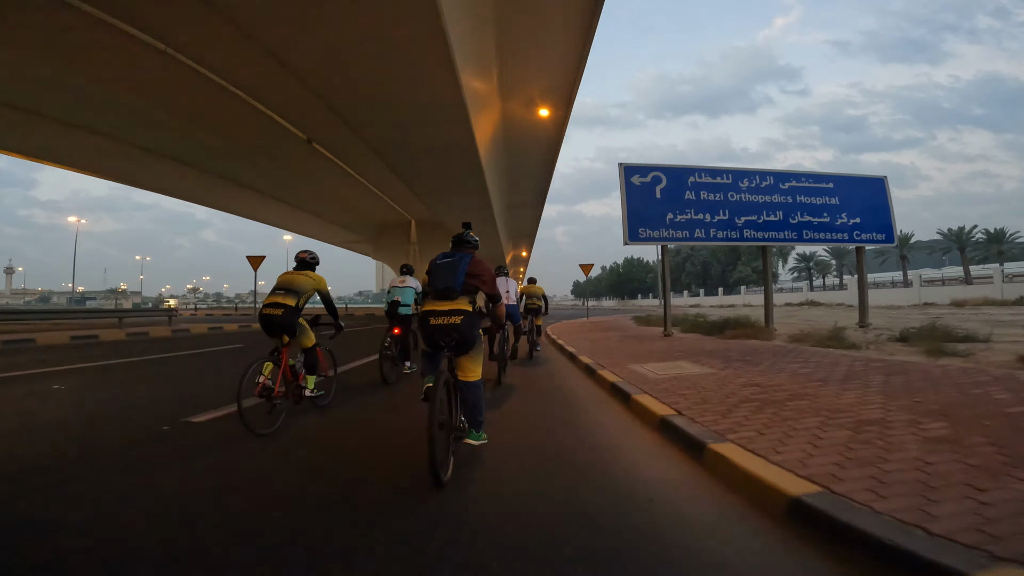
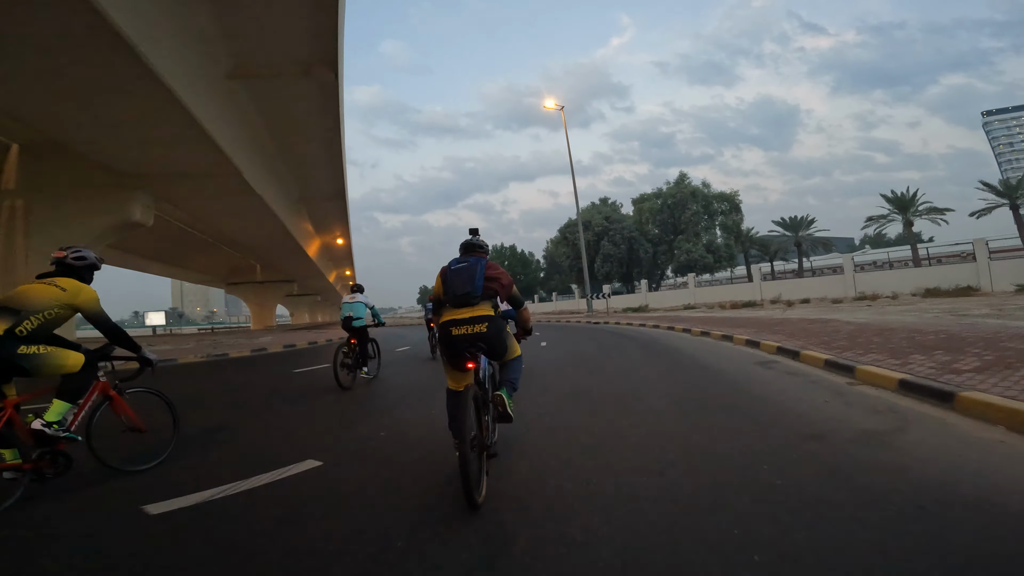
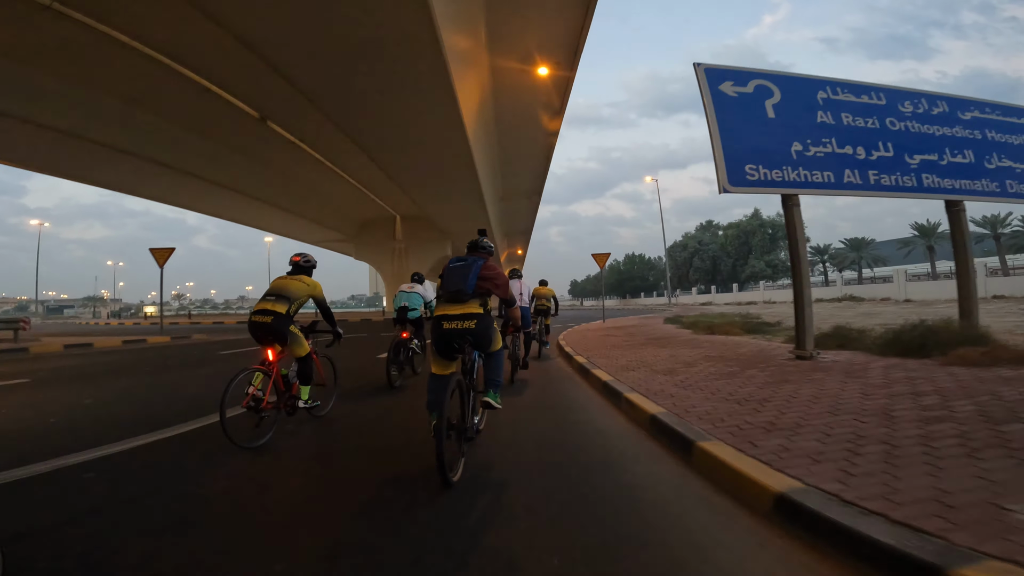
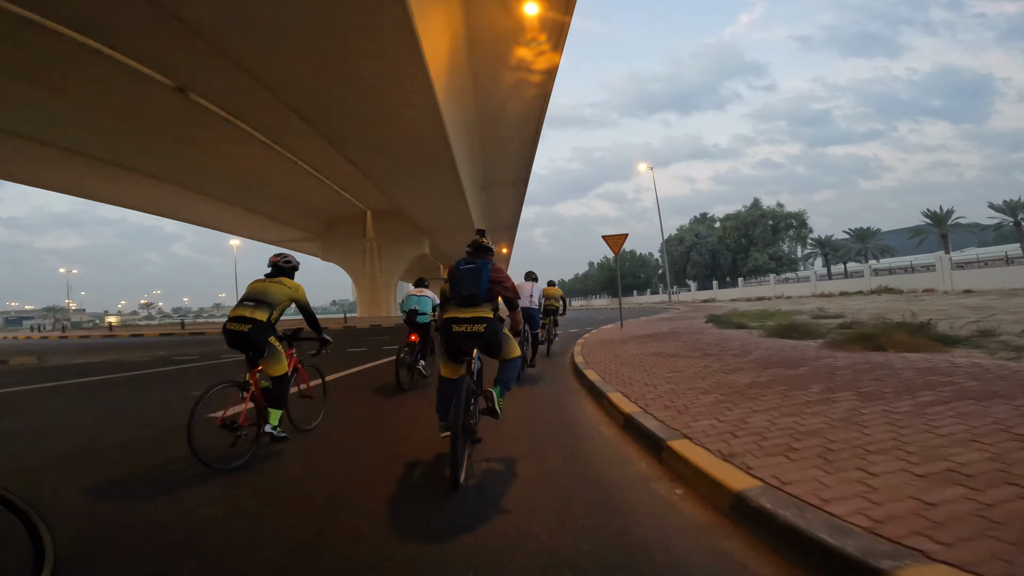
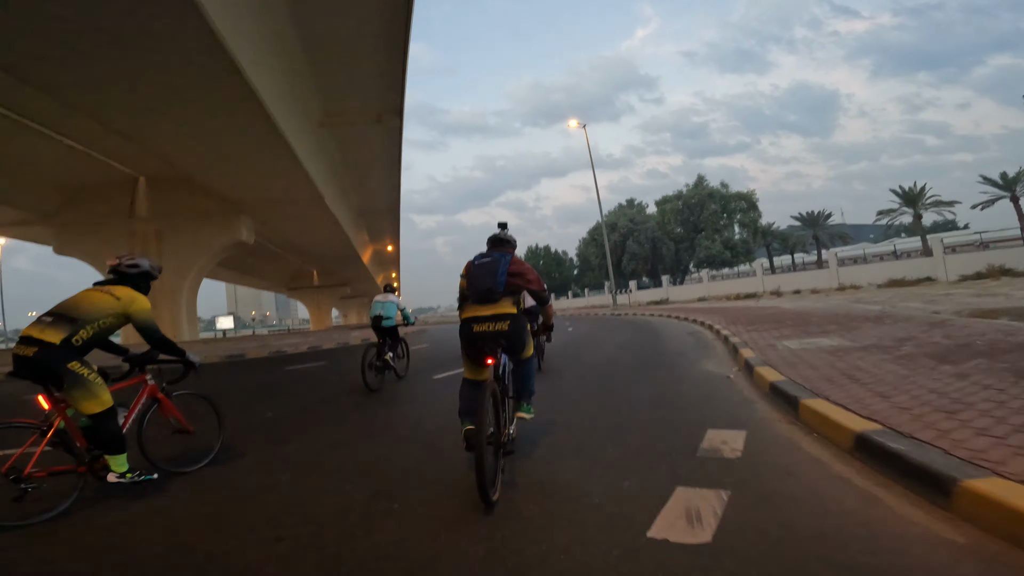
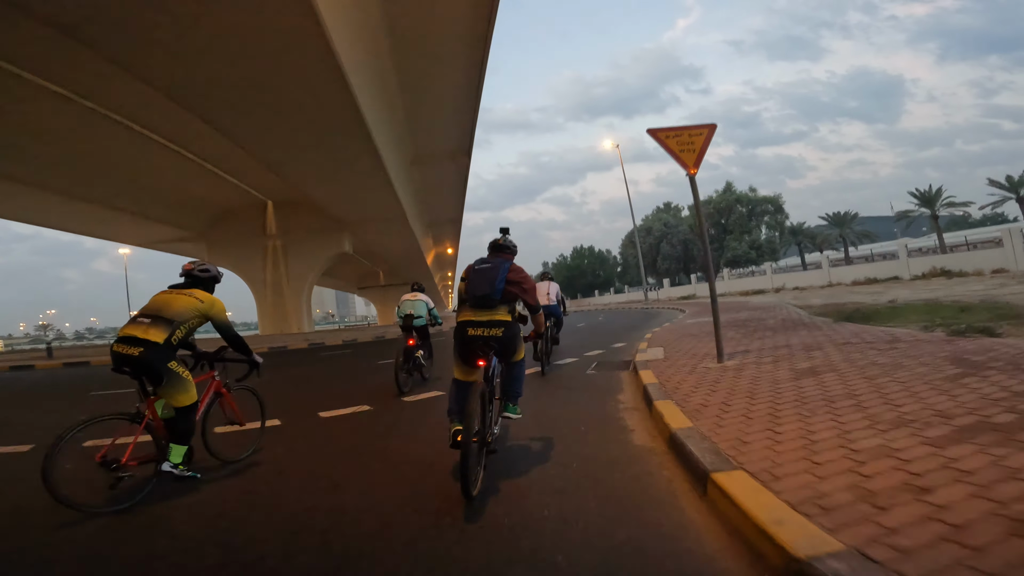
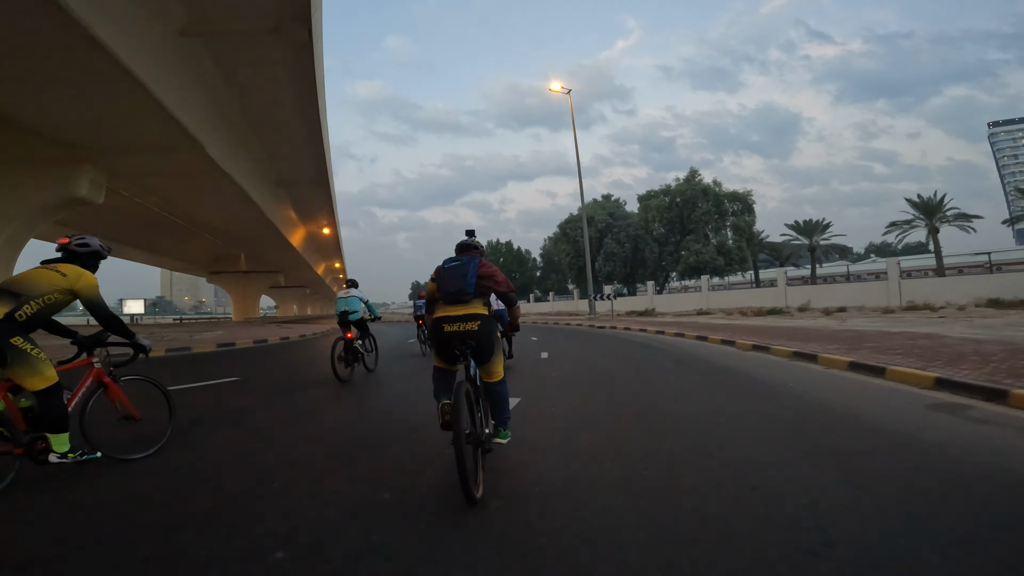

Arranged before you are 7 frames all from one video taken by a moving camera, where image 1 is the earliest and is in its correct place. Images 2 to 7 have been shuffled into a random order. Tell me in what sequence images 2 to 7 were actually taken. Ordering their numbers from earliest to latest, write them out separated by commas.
3, 4, 6, 5, 2, 7
